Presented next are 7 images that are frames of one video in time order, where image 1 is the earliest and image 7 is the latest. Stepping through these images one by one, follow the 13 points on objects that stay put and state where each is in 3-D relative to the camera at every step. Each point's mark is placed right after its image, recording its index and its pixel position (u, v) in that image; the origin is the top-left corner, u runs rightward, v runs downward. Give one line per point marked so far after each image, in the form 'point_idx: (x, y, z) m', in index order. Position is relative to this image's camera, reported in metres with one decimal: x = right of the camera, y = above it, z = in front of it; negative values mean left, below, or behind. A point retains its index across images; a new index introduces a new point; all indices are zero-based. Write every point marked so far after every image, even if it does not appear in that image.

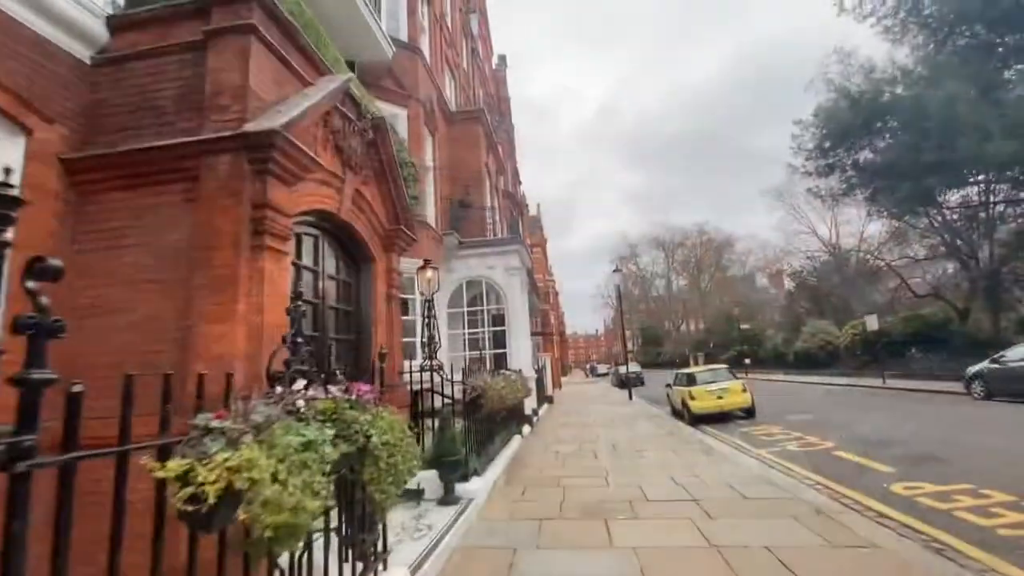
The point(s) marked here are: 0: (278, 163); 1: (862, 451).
0: (-2.0, +1.1, +4.2) m
1: (+6.6, -3.1, +9.1) m
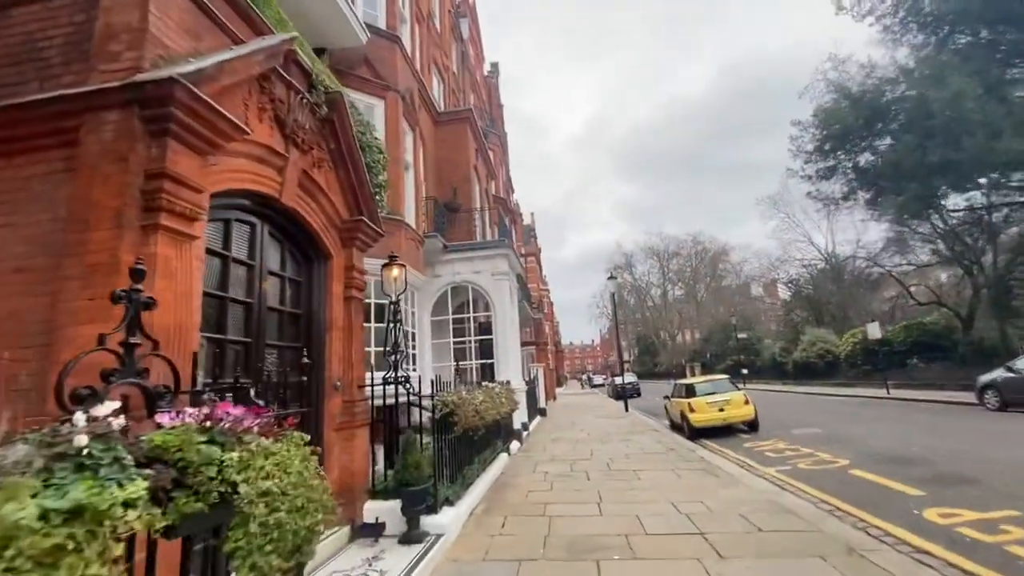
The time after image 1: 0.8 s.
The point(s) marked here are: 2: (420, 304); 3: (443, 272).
0: (-2.3, +1.1, +3.4) m
1: (+6.3, -3.1, +8.2) m
2: (-2.6, -0.4, +13.7) m
3: (-2.0, +0.5, +13.8) m
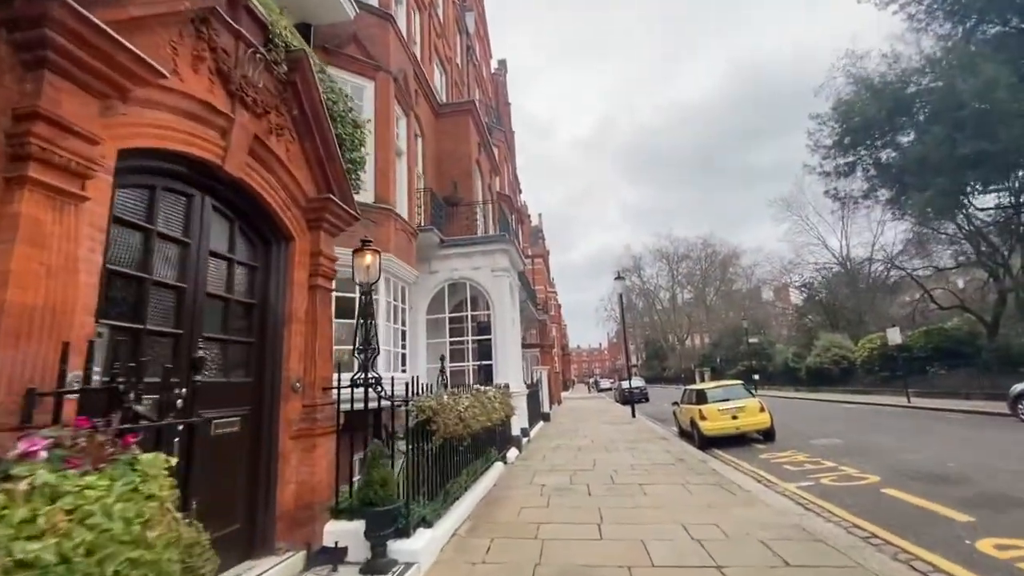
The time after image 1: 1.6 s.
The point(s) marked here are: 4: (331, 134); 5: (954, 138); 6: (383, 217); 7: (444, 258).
0: (-2.5, +1.3, +2.7) m
1: (+6.2, -3.1, +7.4) m
2: (-2.6, -0.4, +13.0) m
3: (-1.9, +0.6, +13.1) m
4: (-2.0, +1.7, +5.3) m
5: (+14.6, +5.0, +15.9) m
6: (-2.5, +1.3, +9.1) m
7: (-1.8, +0.8, +13.1) m
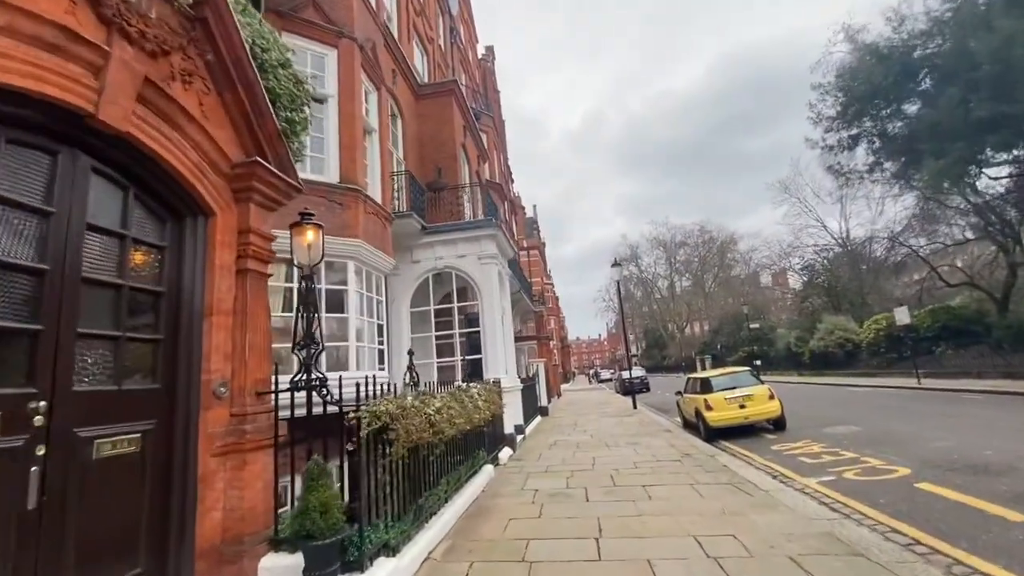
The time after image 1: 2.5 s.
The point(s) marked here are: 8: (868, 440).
0: (-2.8, +1.4, +1.8) m
1: (+6.0, -2.6, +6.6) m
2: (-2.8, -0.1, +12.1) m
3: (-2.3, +0.8, +12.2) m
4: (-2.3, +1.9, +4.4) m
5: (+14.1, +5.8, +15.0) m
6: (-2.8, +1.5, +8.2) m
7: (-2.1, +1.1, +12.2) m
8: (+7.1, -3.0, +9.6) m
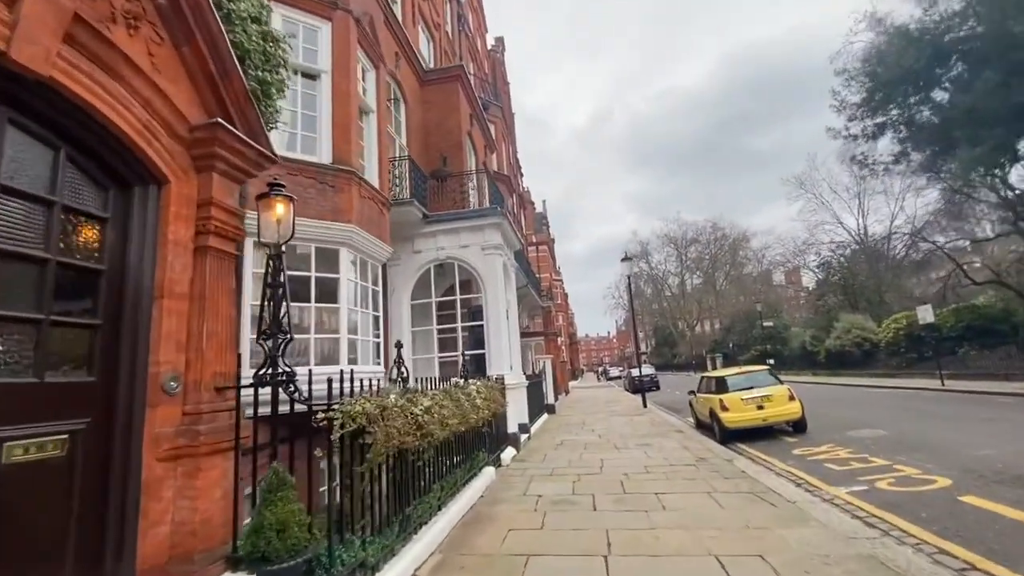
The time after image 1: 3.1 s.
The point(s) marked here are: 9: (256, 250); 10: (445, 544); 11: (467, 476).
0: (-2.8, +1.5, +1.2) m
1: (+6.0, -2.5, +5.9) m
2: (-2.7, +0.1, +11.6) m
3: (-2.1, +1.0, +11.6) m
4: (-2.3, +2.0, +3.9) m
5: (+14.3, +5.9, +14.1) m
6: (-2.7, +1.7, +7.7) m
7: (-2.0, +1.3, +11.6) m
8: (+7.1, -2.9, +8.9) m
9: (-3.6, +0.5, +6.9) m
10: (-0.7, -2.7, +5.1) m
11: (-0.6, -2.6, +6.7) m
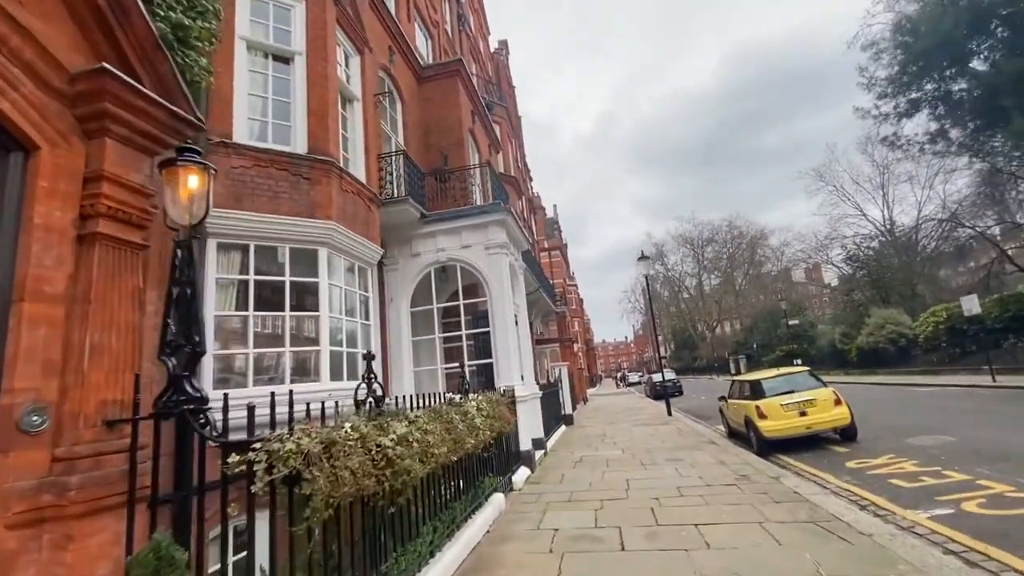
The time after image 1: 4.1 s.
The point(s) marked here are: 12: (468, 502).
0: (-3.0, +1.6, +0.4) m
1: (+6.1, -2.3, +4.7) m
2: (-2.5, -0.1, +10.7) m
3: (-2.0, +0.9, +10.7) m
4: (-2.4, +2.0, +3.0) m
5: (+14.4, +6.3, +12.8) m
6: (-2.7, +1.6, +6.8) m
7: (-1.9, +1.2, +10.7) m
8: (+7.3, -2.7, +7.7) m
9: (-3.6, +0.4, +6.0) m
10: (-0.6, -2.6, +4.0) m
11: (-0.5, -2.6, +5.7) m
12: (-0.5, -2.5, +5.6) m
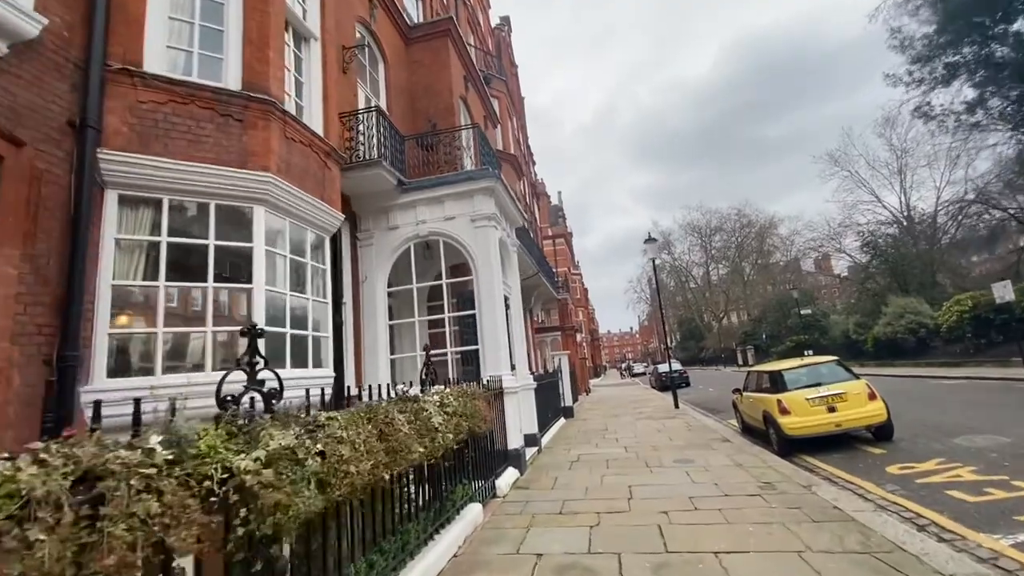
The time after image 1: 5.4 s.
0: (-3.3, +1.8, -0.8) m
1: (+5.8, -2.0, +3.4) m
2: (-2.7, +0.4, +9.5) m
3: (-2.2, +1.3, +9.5) m
4: (-2.7, +2.3, +1.8) m
5: (+14.2, +6.7, +11.3) m
6: (-3.0, +2.0, +5.6) m
7: (-2.1, +1.6, +9.5) m
8: (+7.1, -2.3, +6.4) m
9: (-3.9, +0.8, +4.9) m
10: (-0.9, -2.3, +2.9) m
11: (-0.8, -2.2, +4.5) m
12: (-0.8, -2.2, +4.5) m
